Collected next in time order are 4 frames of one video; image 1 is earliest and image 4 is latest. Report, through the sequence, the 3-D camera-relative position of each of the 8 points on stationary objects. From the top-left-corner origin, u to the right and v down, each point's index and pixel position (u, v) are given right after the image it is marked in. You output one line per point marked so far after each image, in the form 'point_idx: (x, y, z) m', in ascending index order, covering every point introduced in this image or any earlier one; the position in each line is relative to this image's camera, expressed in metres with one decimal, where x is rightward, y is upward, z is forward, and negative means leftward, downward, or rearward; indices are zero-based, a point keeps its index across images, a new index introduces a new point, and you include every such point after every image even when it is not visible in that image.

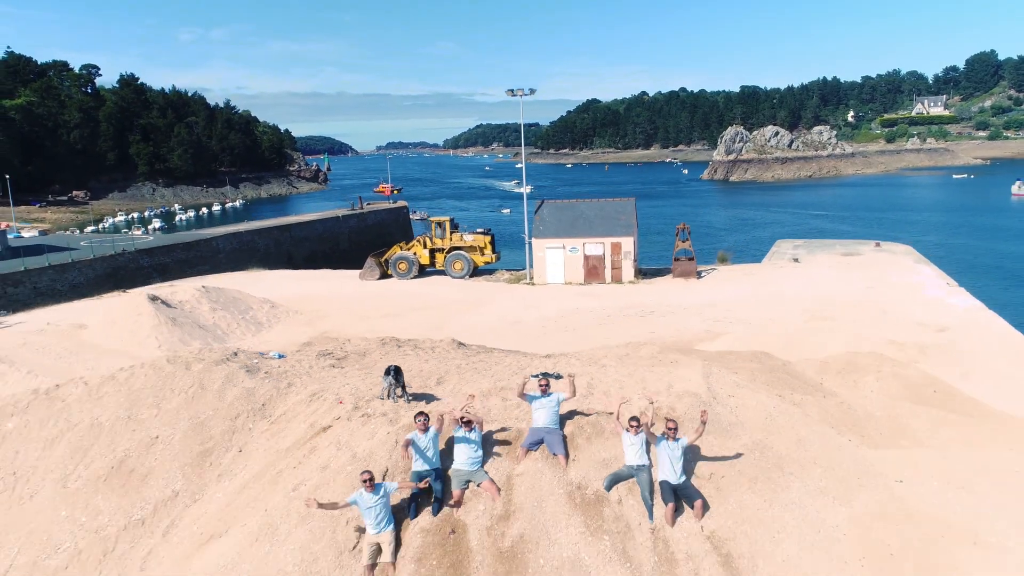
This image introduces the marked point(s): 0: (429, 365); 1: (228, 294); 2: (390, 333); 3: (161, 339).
0: (-0.3, -0.3, +3.5) m
1: (-1.9, -0.1, +5.6) m
2: (-0.8, -0.3, +5.4) m
3: (-1.9, -0.3, +4.6) m
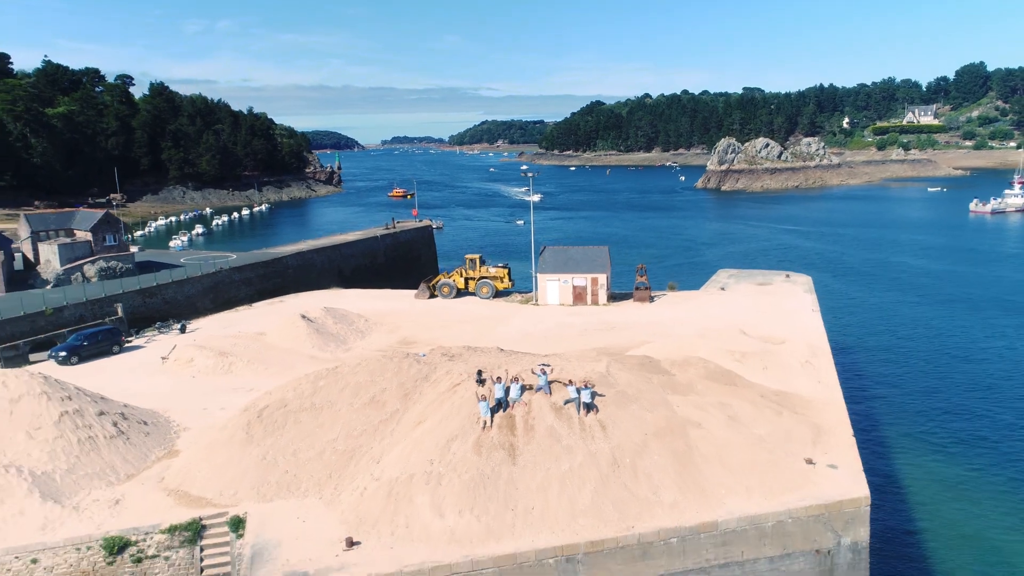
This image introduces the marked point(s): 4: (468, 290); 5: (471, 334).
0: (-0.2, -0.5, +6.3) m
1: (-1.8, -0.3, +8.4) m
2: (-0.7, -0.5, +8.1) m
3: (-1.8, -0.5, +7.3) m
4: (-0.6, 0.0, +11.0) m
5: (-0.4, -0.3, +8.4) m
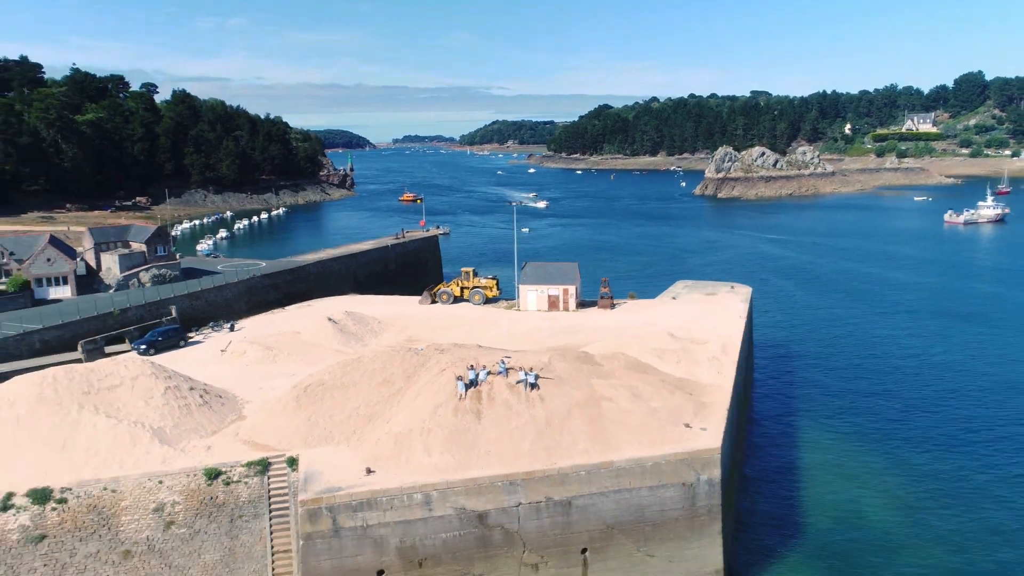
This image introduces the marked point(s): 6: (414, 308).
0: (-0.4, -0.6, +8.2) m
1: (-1.9, -0.4, +10.3) m
2: (-0.9, -0.6, +10.0) m
3: (-2.0, -0.6, +9.3) m
4: (-0.8, -0.1, +12.9) m
5: (-0.6, -0.5, +10.3) m
6: (-1.4, -0.3, +11.8) m
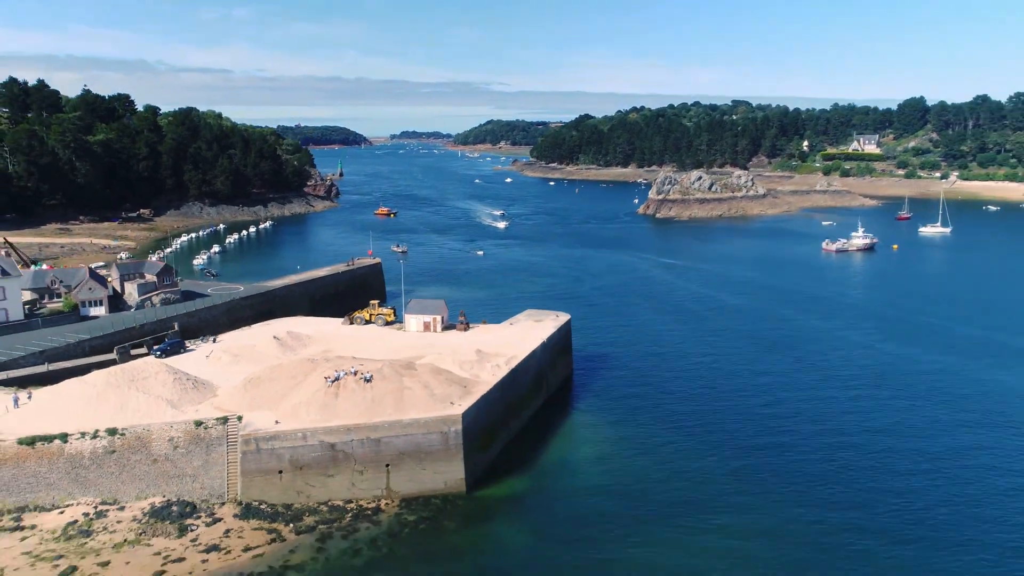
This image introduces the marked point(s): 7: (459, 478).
0: (-2.6, -1.2, +13.7) m
1: (-4.1, -0.9, +15.8) m
2: (-3.1, -1.1, +15.5) m
3: (-4.2, -1.1, +14.8) m
4: (-2.9, -0.7, +18.4) m
5: (-2.8, -1.0, +15.8) m
6: (-3.6, -0.8, +17.3) m
7: (-0.8, -2.6, +11.6) m
